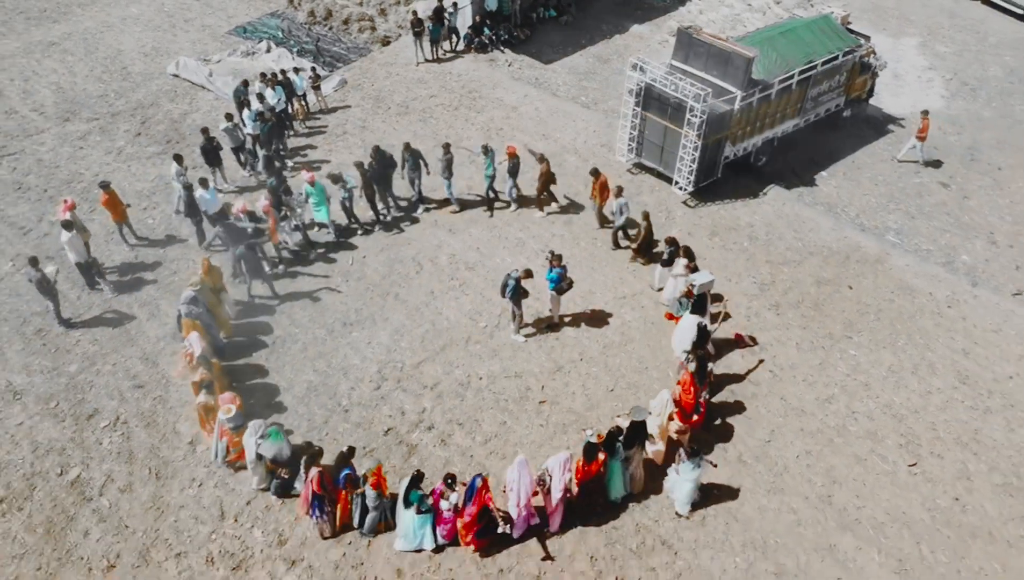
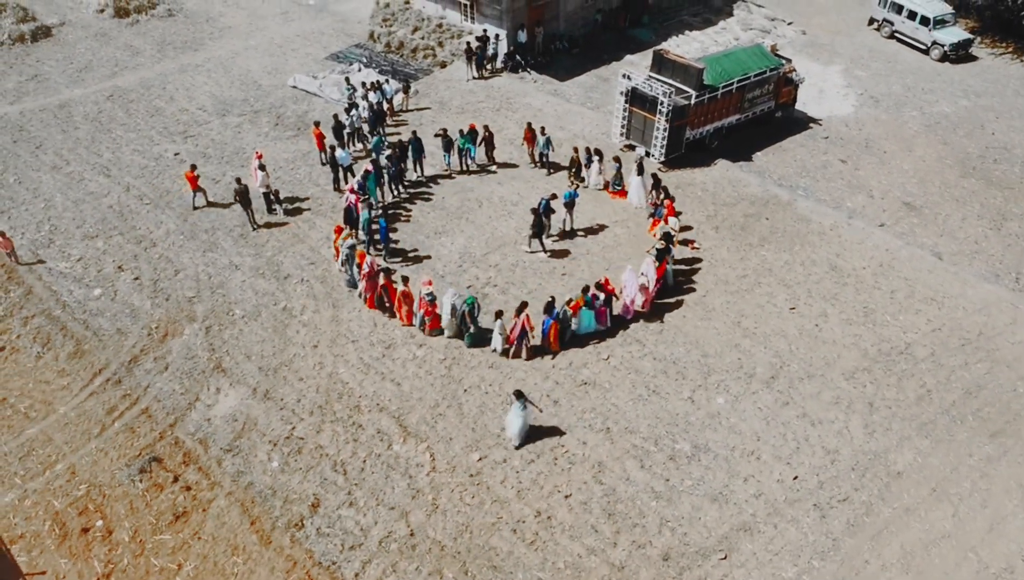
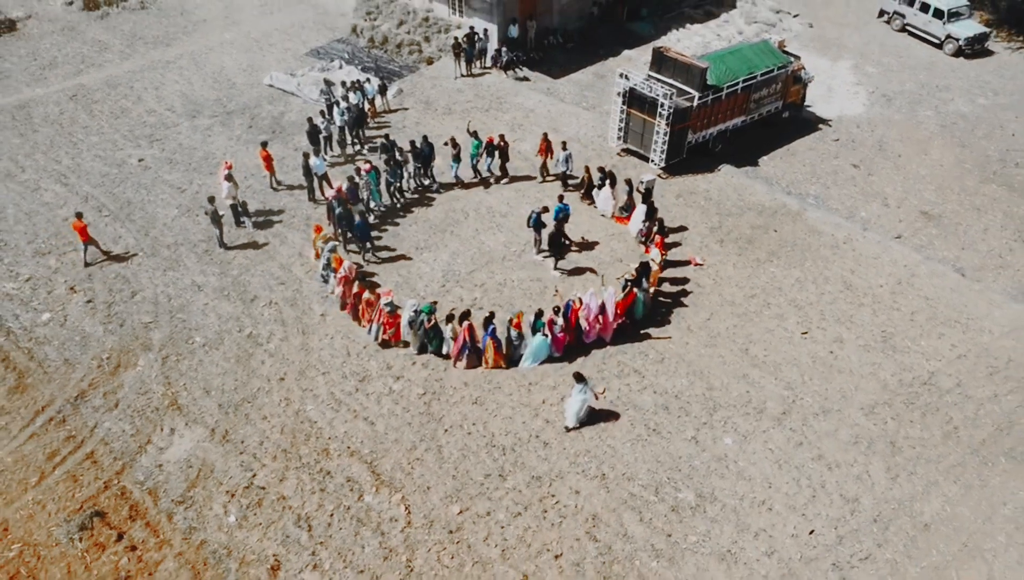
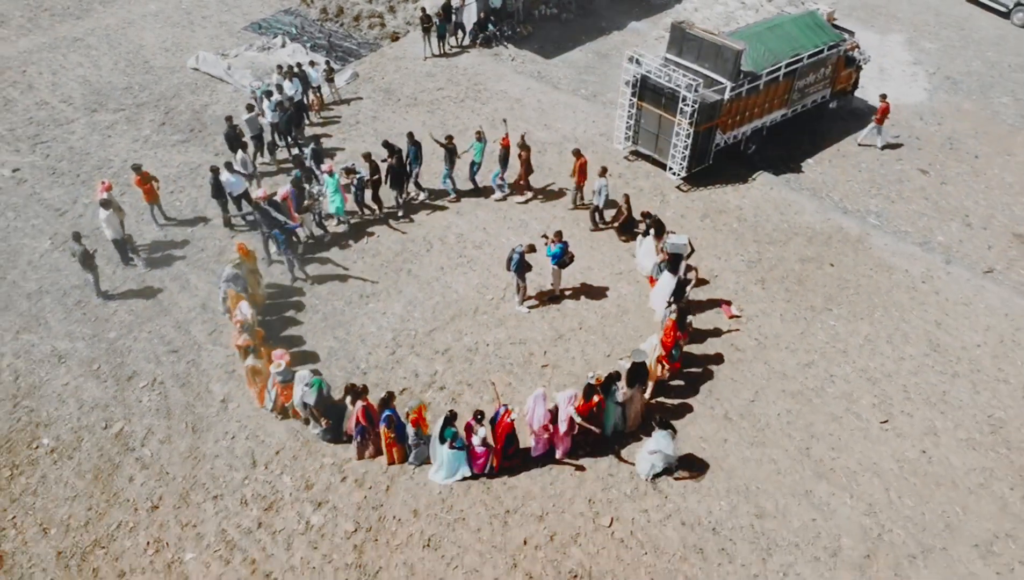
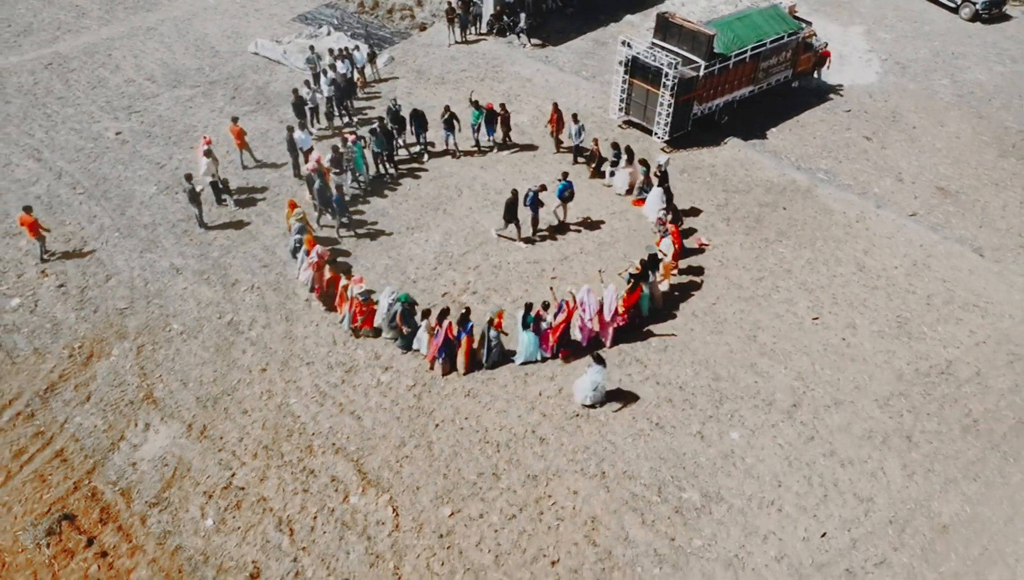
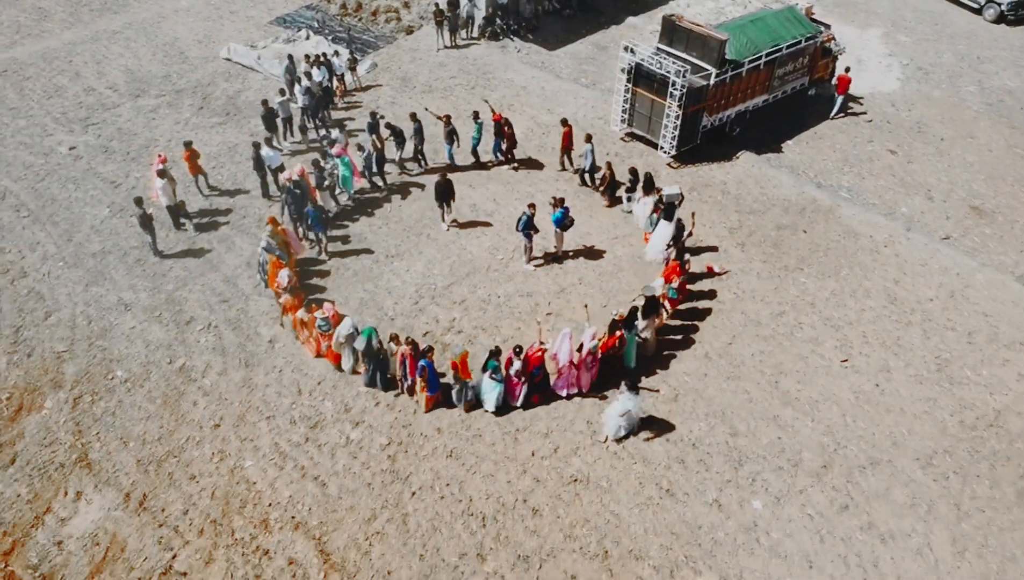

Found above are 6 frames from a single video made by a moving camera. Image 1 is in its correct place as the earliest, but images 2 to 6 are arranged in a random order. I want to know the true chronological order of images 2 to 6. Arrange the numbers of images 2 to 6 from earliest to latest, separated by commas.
4, 6, 5, 3, 2
